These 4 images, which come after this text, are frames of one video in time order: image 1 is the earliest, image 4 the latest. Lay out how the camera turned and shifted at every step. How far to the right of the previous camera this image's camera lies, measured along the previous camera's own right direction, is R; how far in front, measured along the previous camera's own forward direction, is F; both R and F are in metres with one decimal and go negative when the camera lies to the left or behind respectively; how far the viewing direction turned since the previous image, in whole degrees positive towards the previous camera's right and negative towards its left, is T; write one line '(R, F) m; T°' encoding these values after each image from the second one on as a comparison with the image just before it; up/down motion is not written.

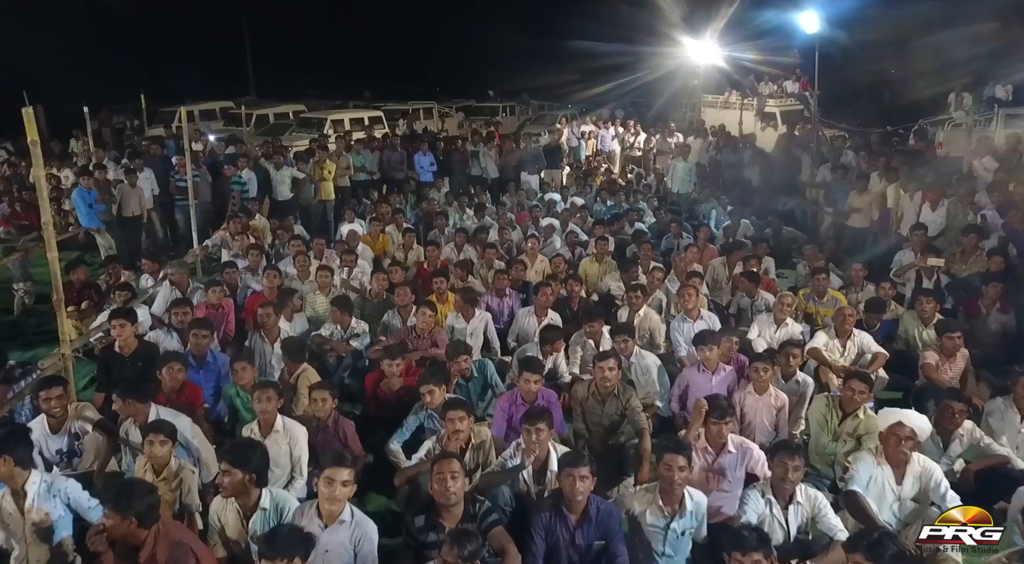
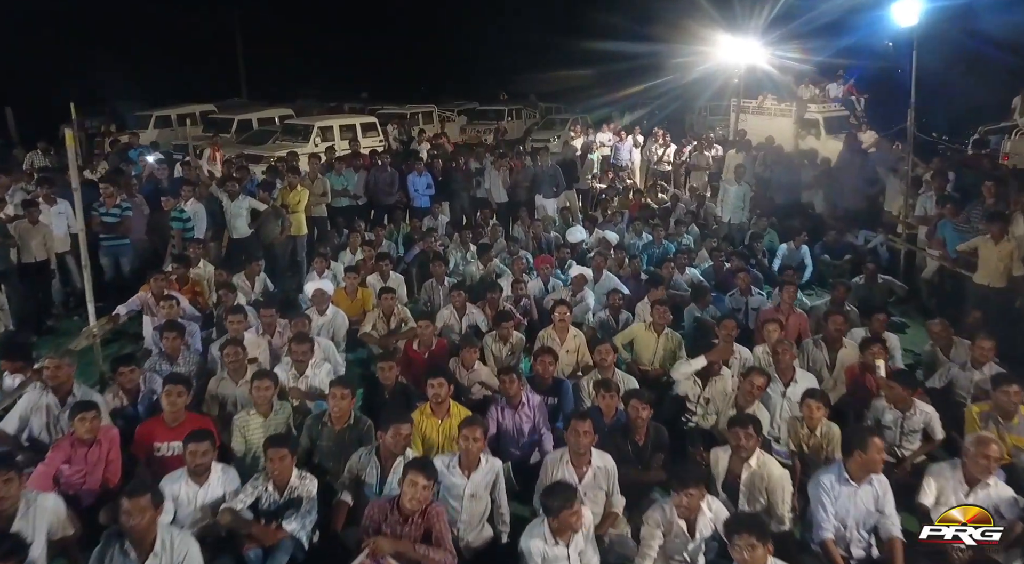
(-0.2, +2.0) m; 0°
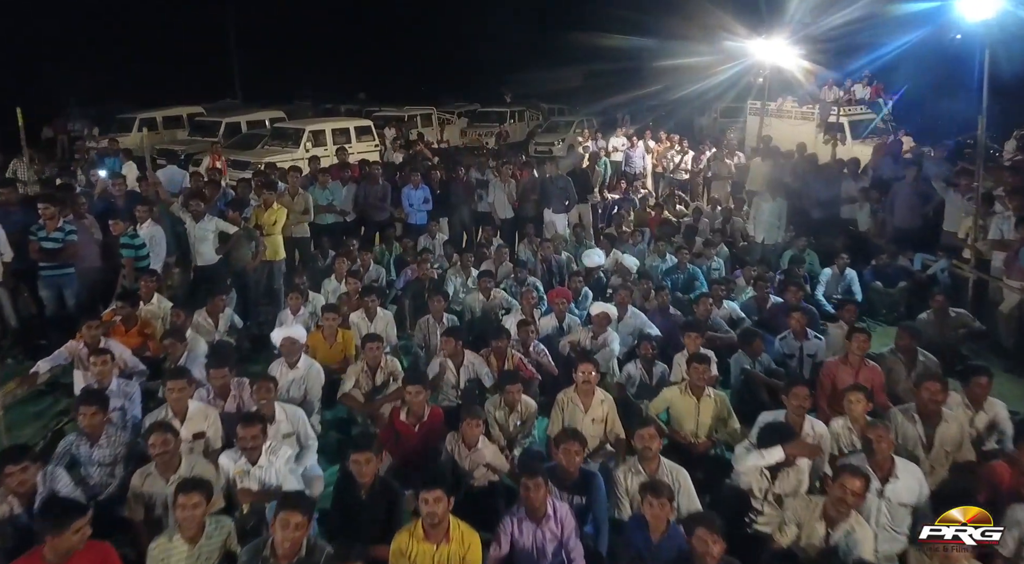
(-0.1, +1.1) m; 0°
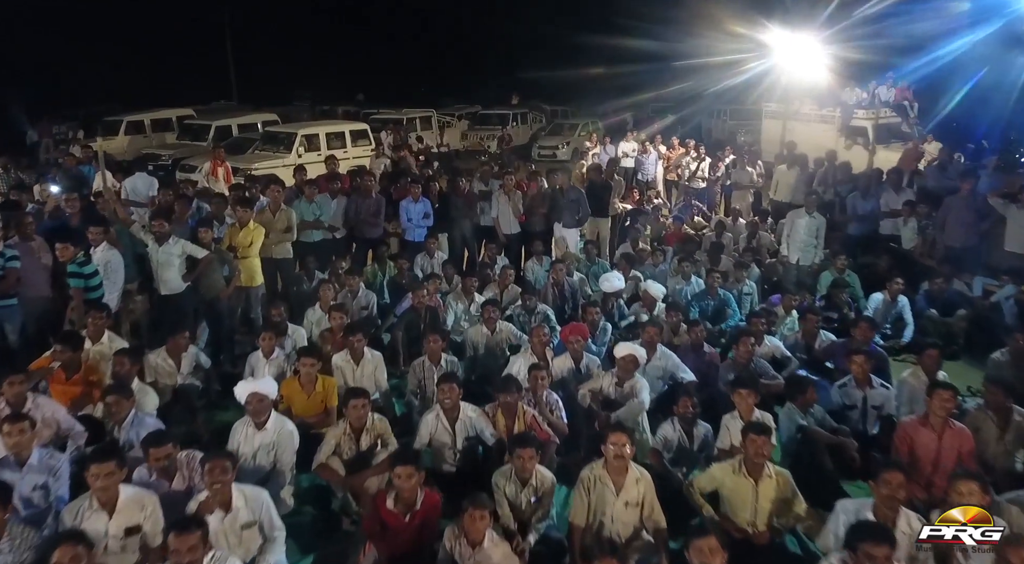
(-0.1, +0.8) m; 0°
